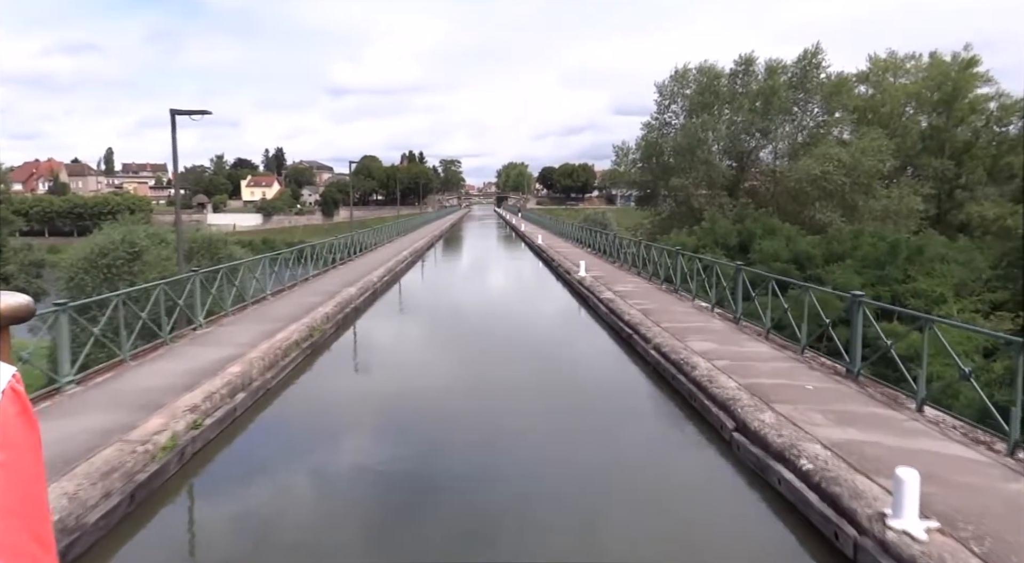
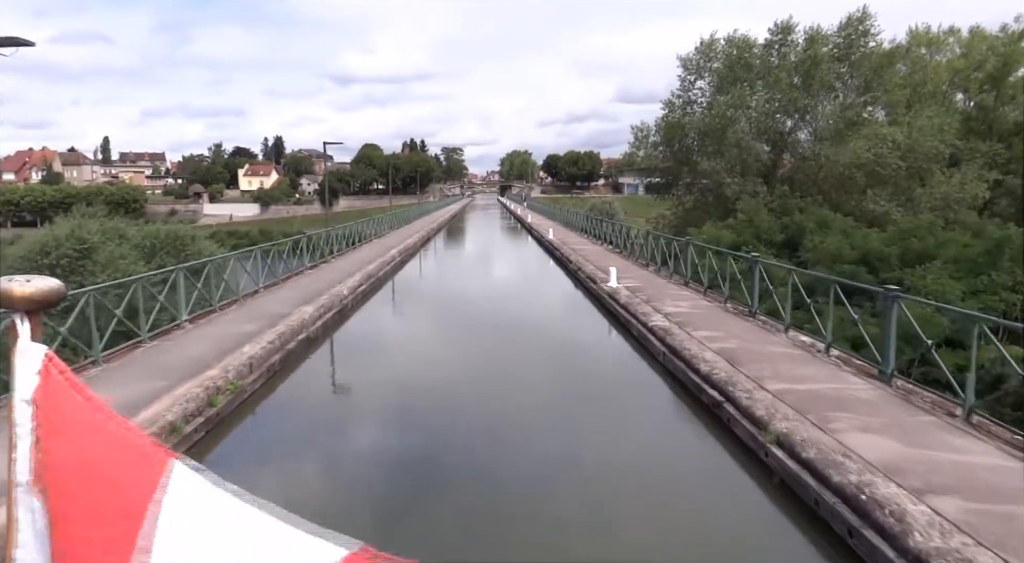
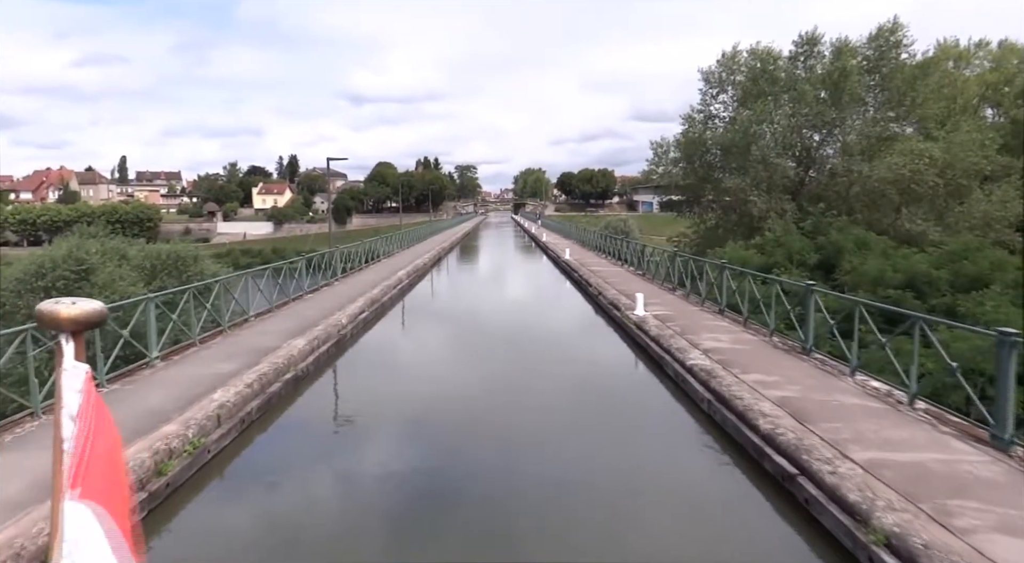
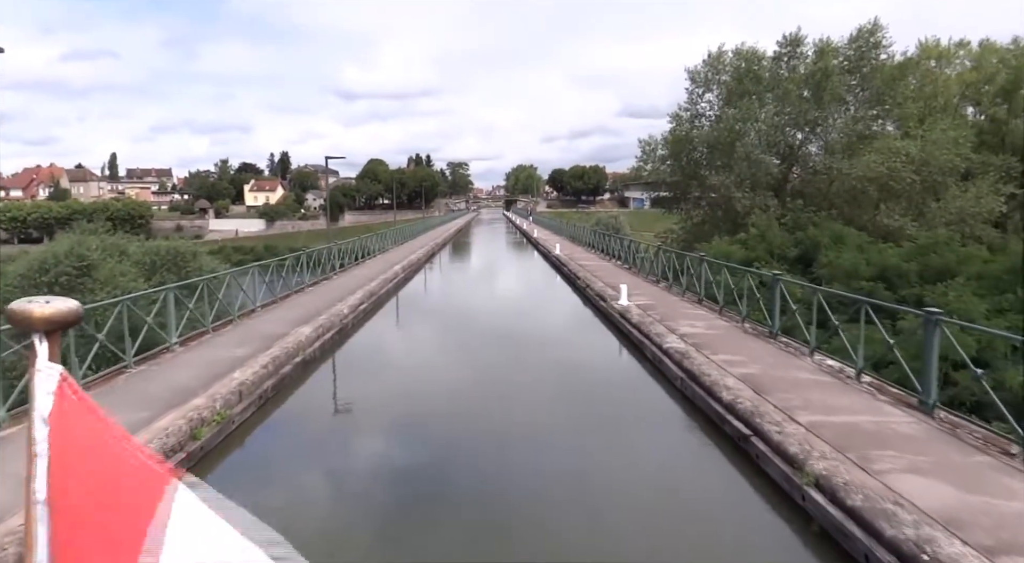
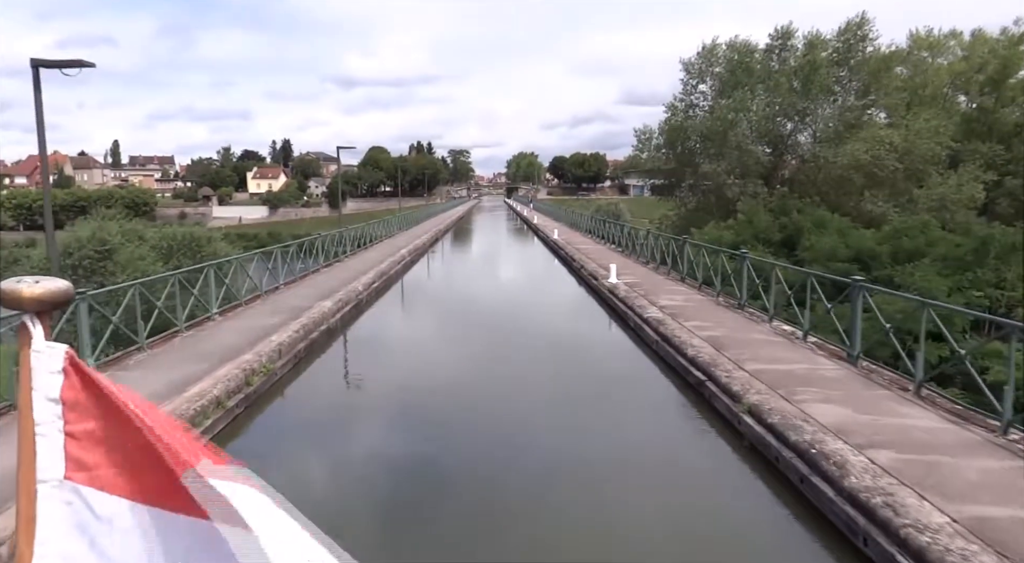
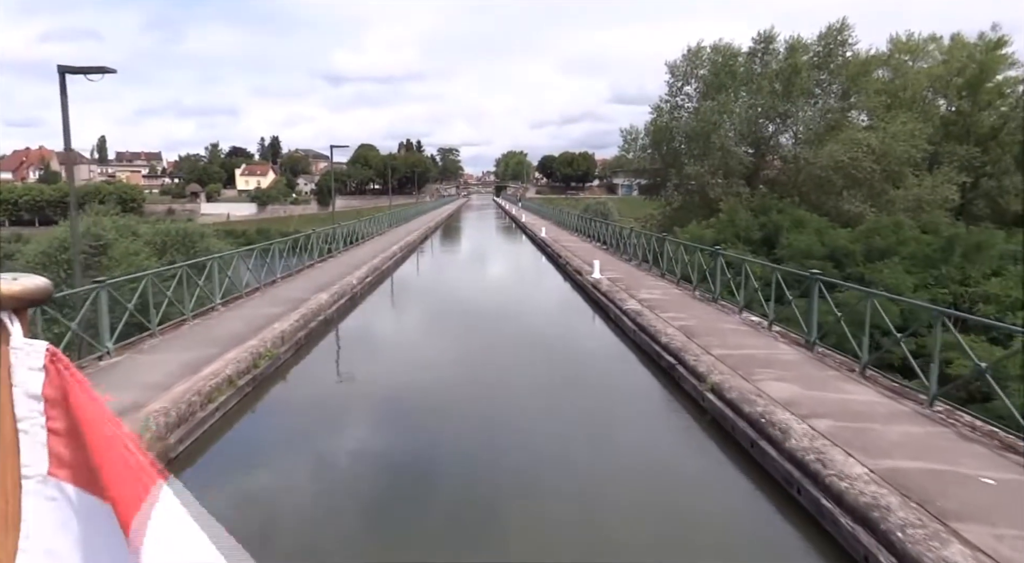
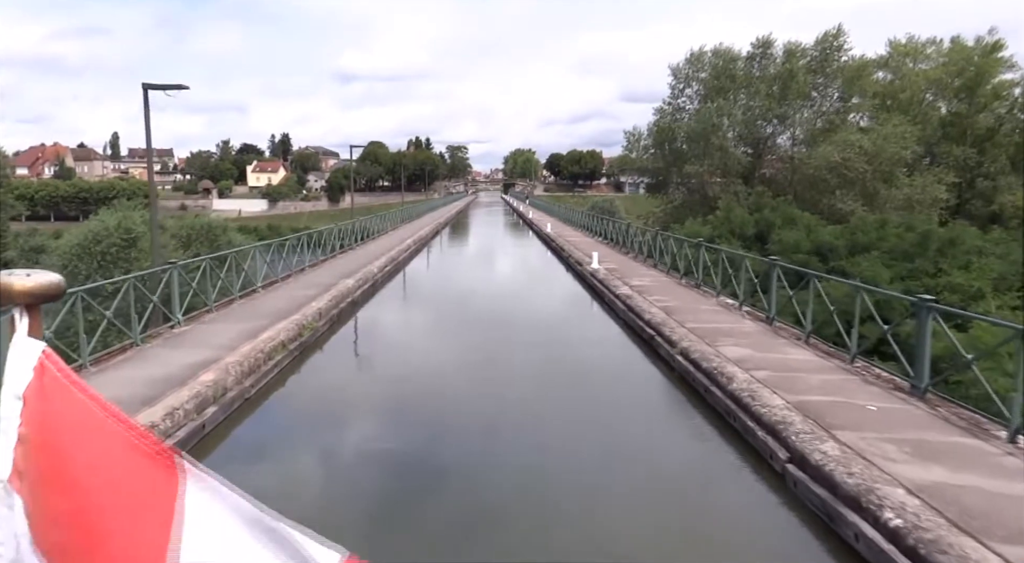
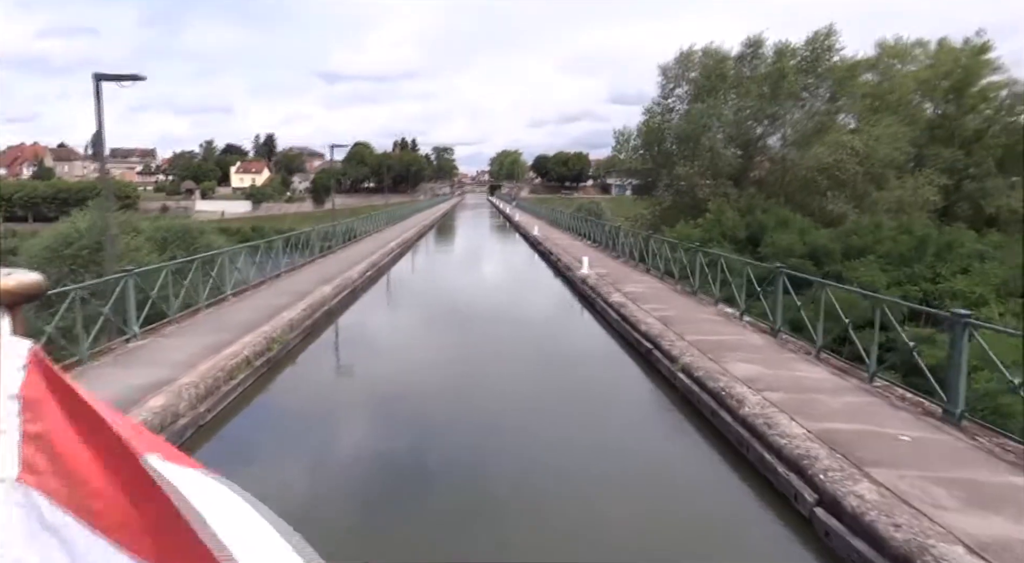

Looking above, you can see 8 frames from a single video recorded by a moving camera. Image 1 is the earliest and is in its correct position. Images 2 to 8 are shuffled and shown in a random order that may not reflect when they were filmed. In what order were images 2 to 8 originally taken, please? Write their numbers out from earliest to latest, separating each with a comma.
7, 8, 6, 5, 2, 4, 3
